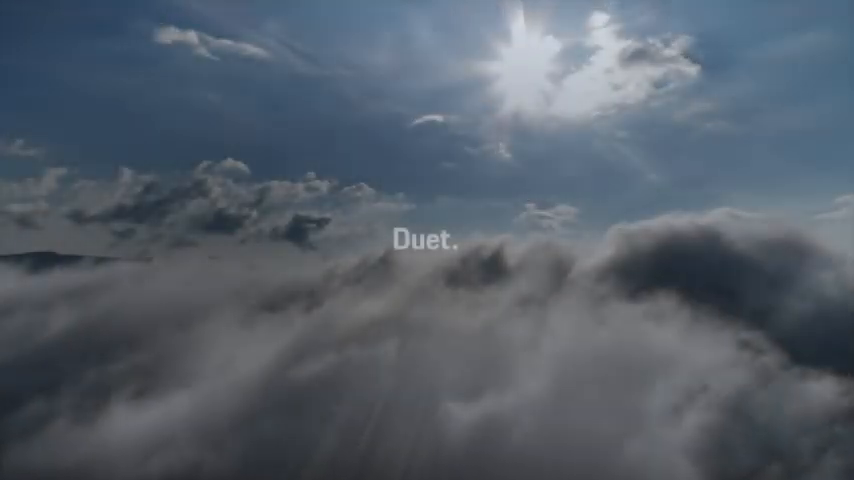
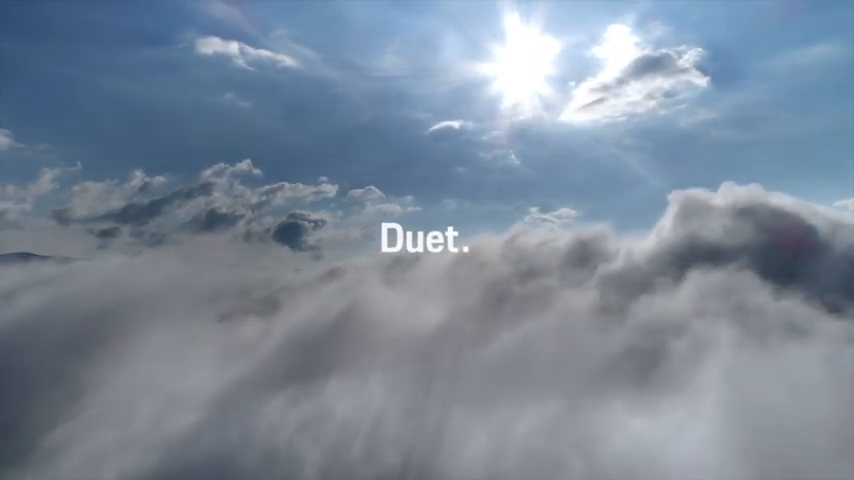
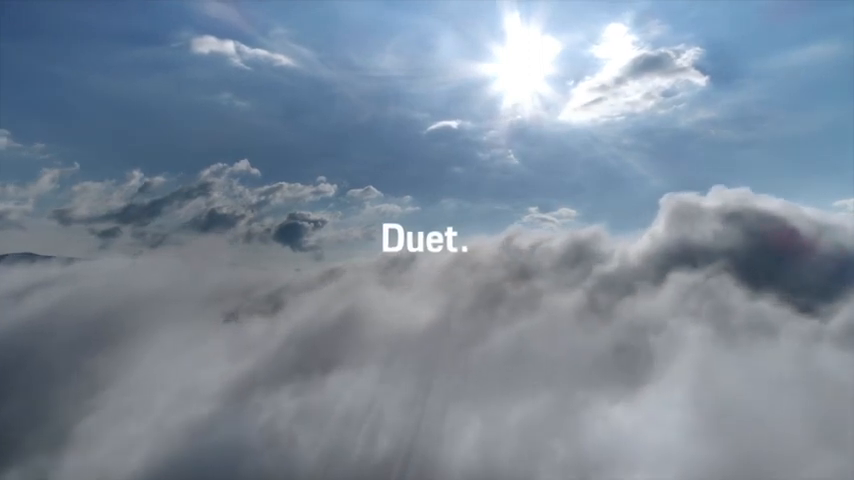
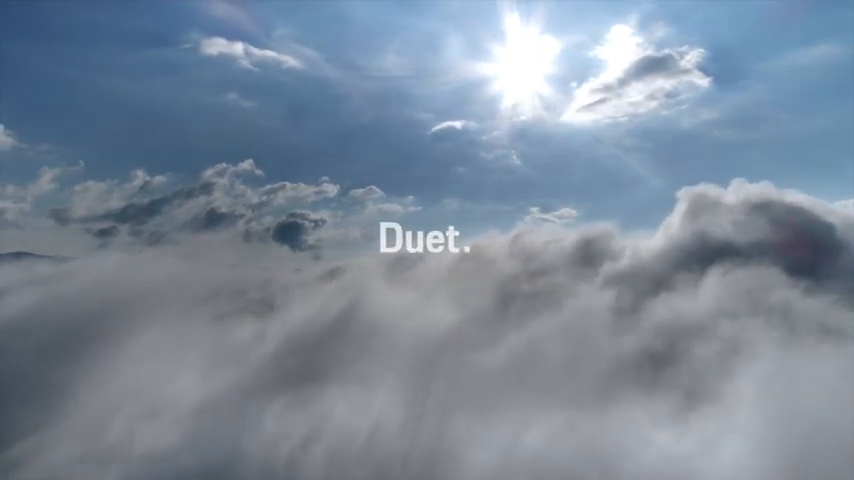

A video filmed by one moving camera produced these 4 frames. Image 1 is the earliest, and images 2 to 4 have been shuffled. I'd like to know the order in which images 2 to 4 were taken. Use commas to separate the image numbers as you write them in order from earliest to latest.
3, 2, 4
